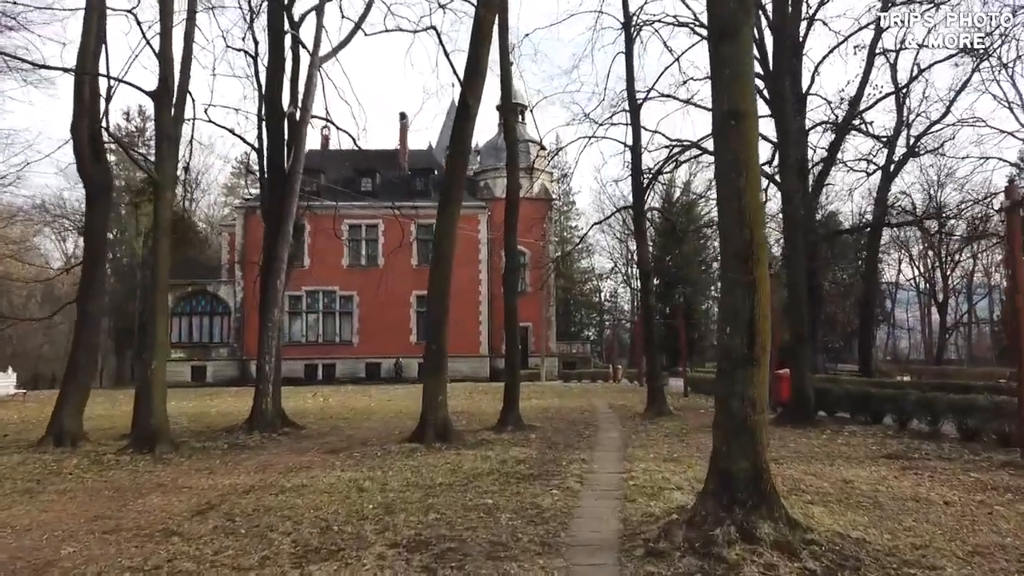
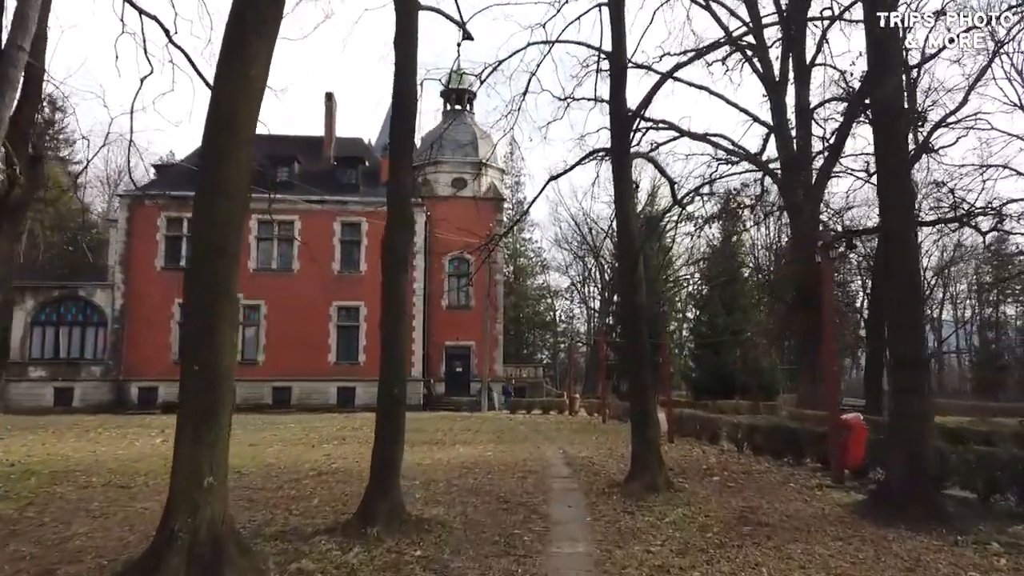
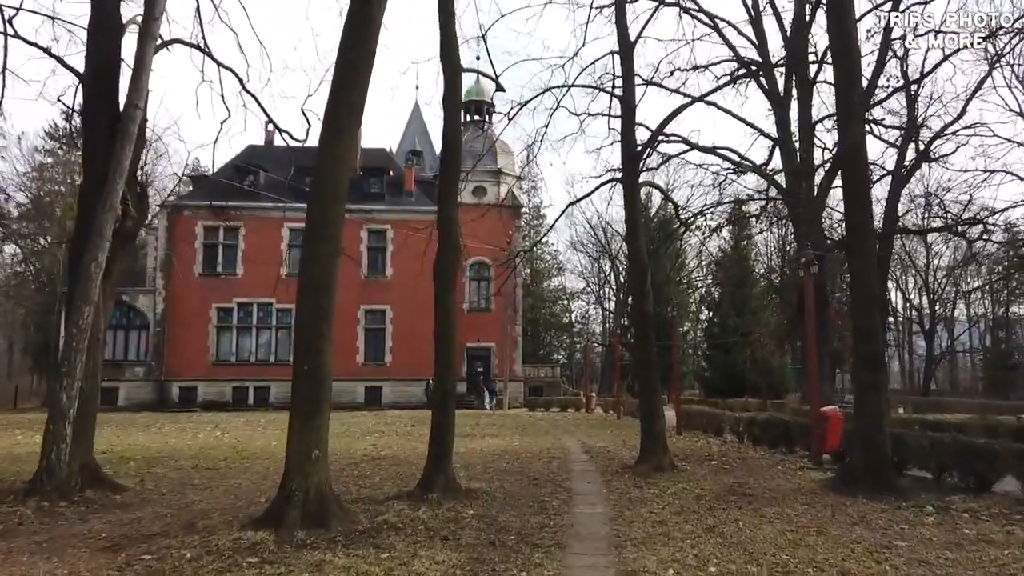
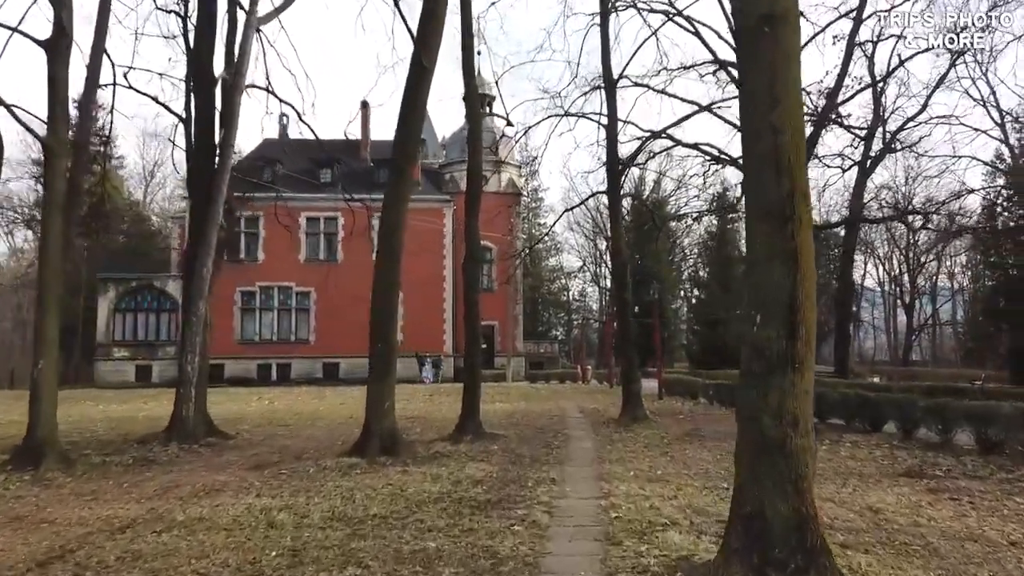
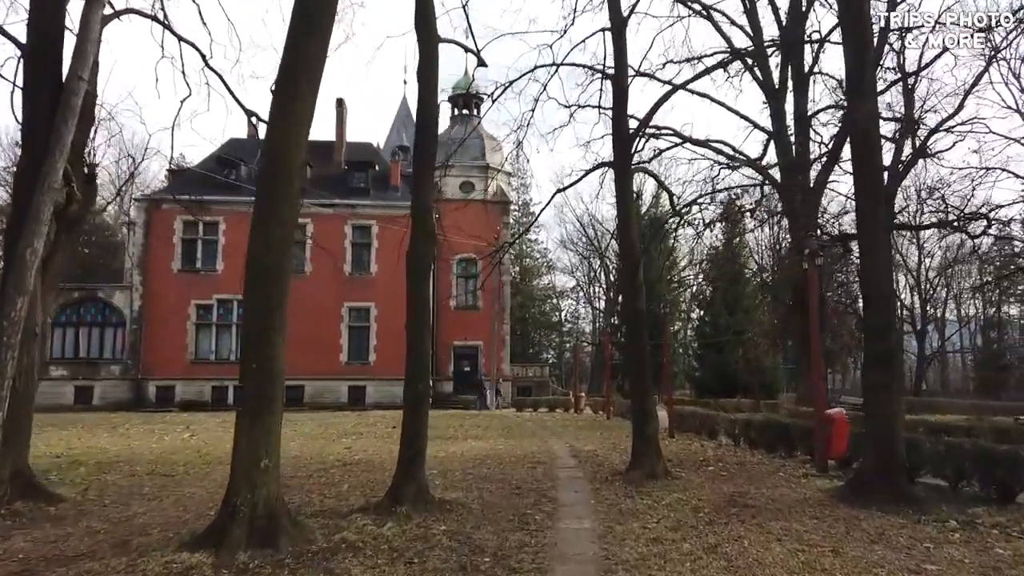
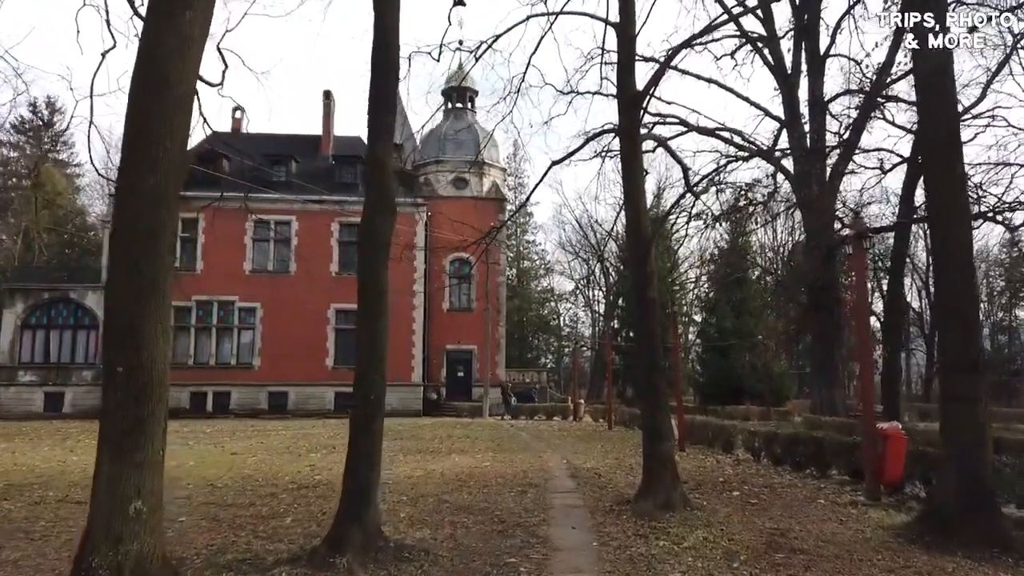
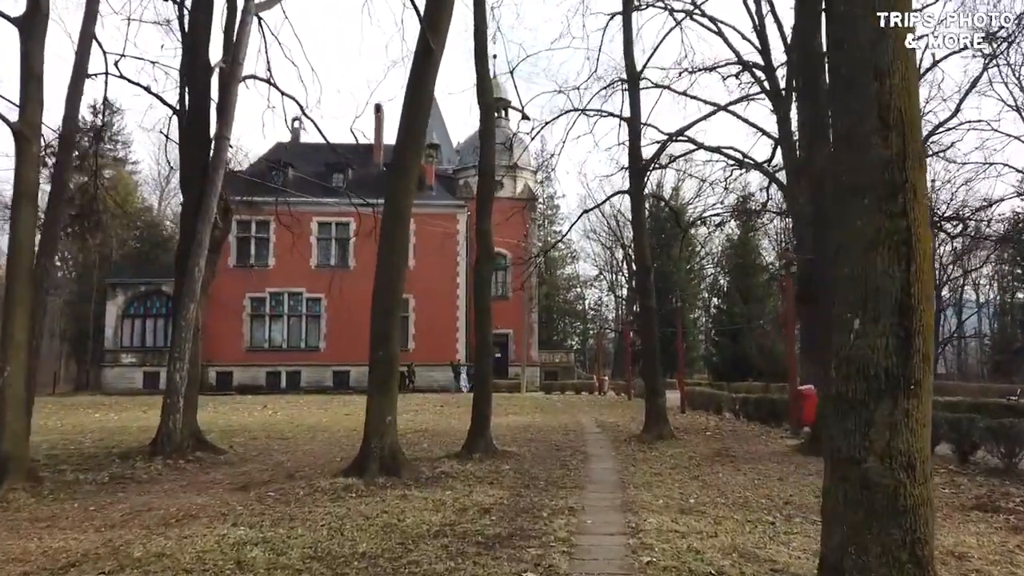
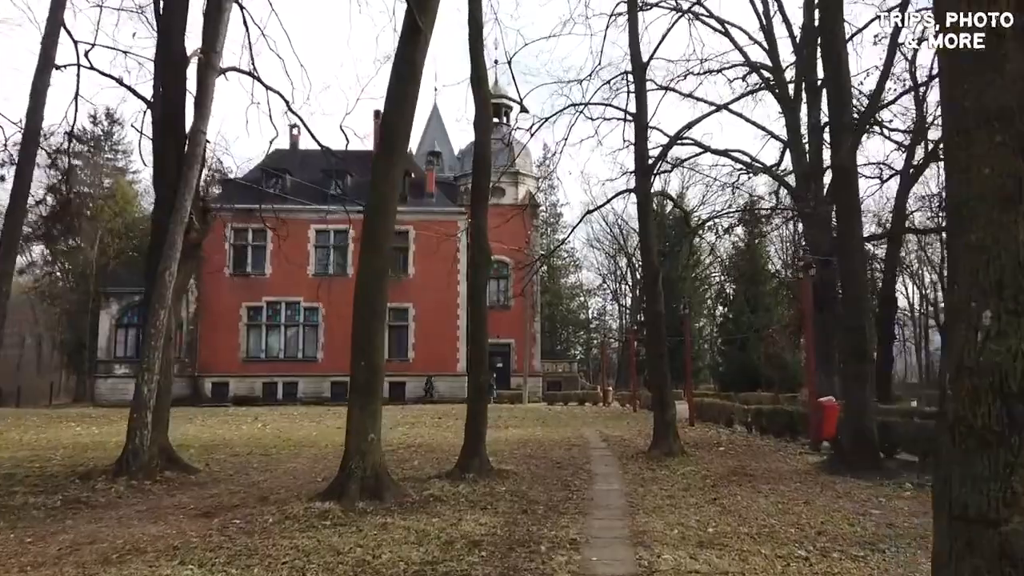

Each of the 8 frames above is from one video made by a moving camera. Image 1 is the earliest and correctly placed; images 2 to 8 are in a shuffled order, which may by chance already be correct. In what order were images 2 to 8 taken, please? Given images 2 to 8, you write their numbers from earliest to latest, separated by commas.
4, 7, 8, 3, 5, 2, 6
